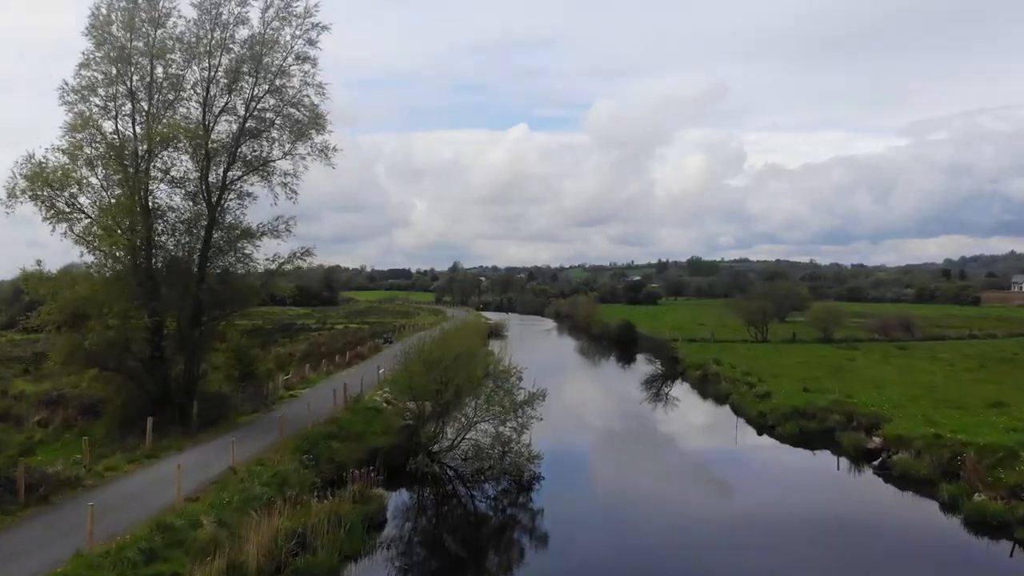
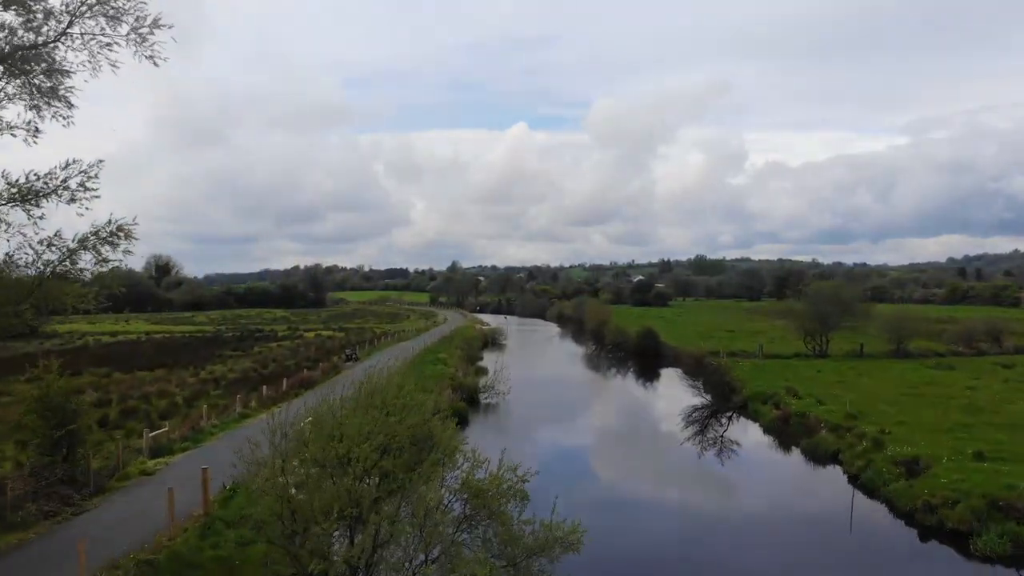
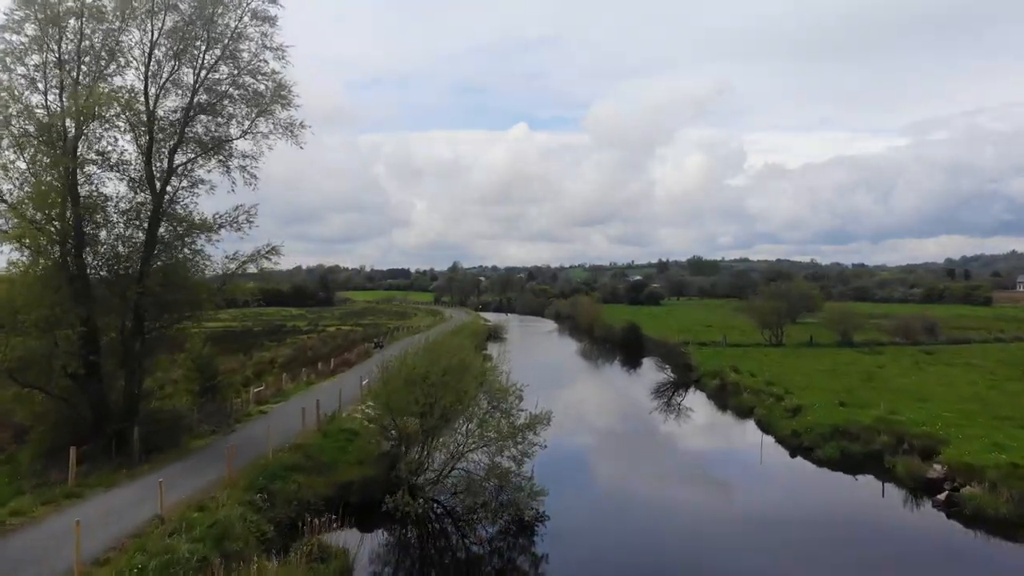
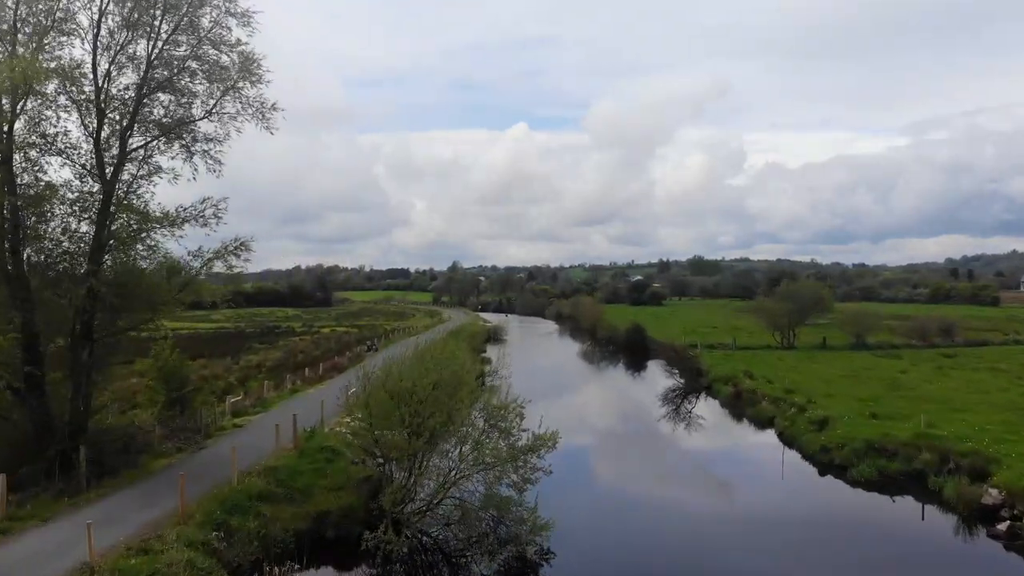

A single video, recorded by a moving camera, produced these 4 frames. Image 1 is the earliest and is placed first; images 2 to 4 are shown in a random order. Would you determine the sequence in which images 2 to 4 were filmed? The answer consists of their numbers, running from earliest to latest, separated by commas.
3, 4, 2
